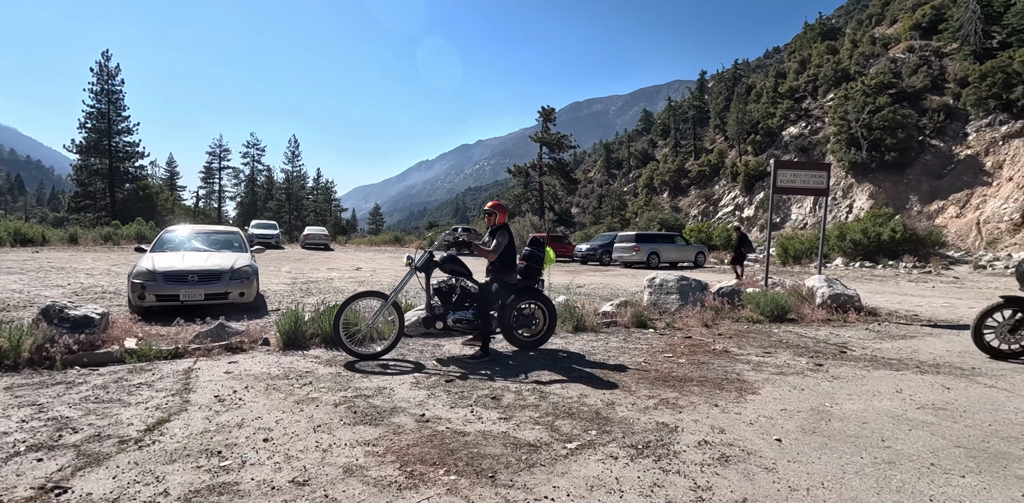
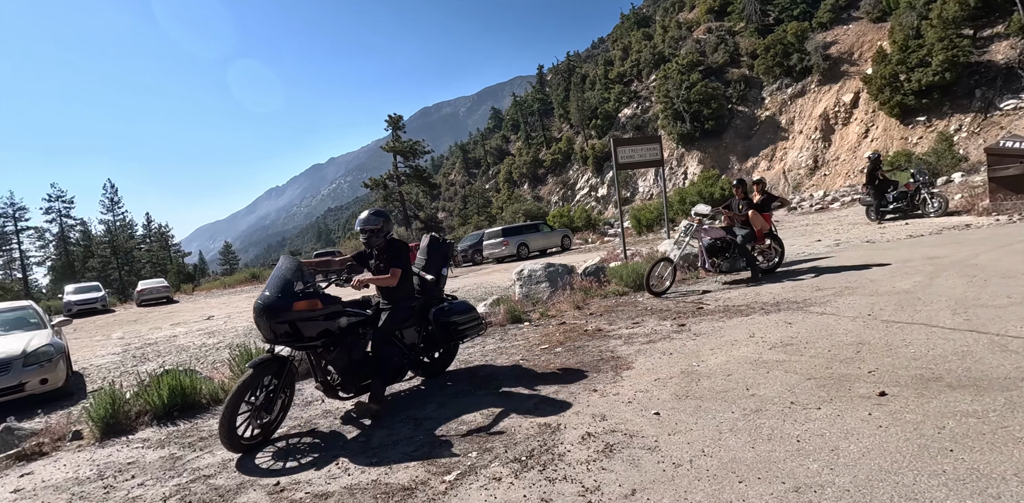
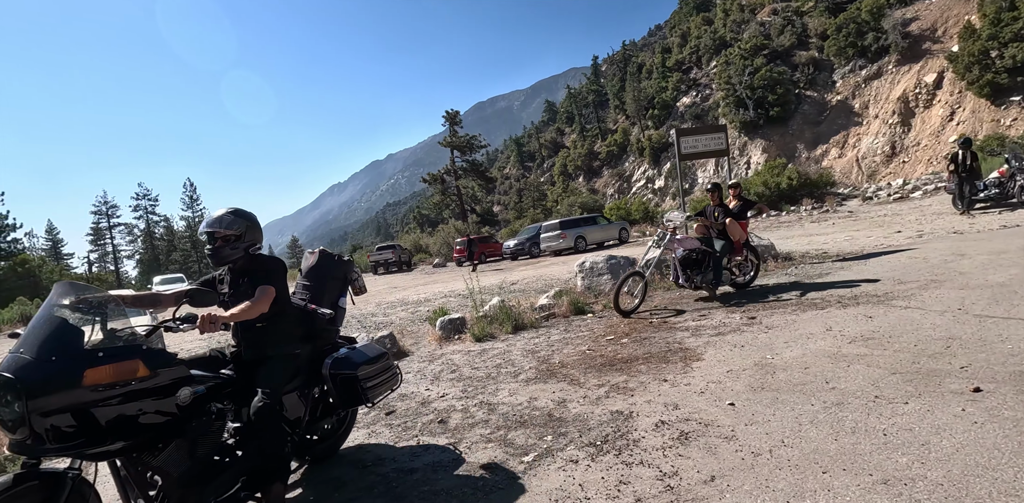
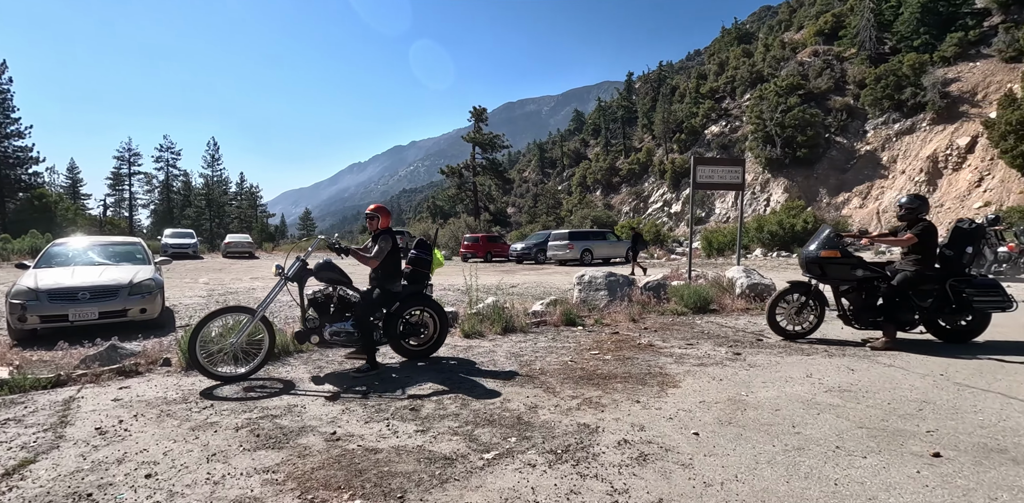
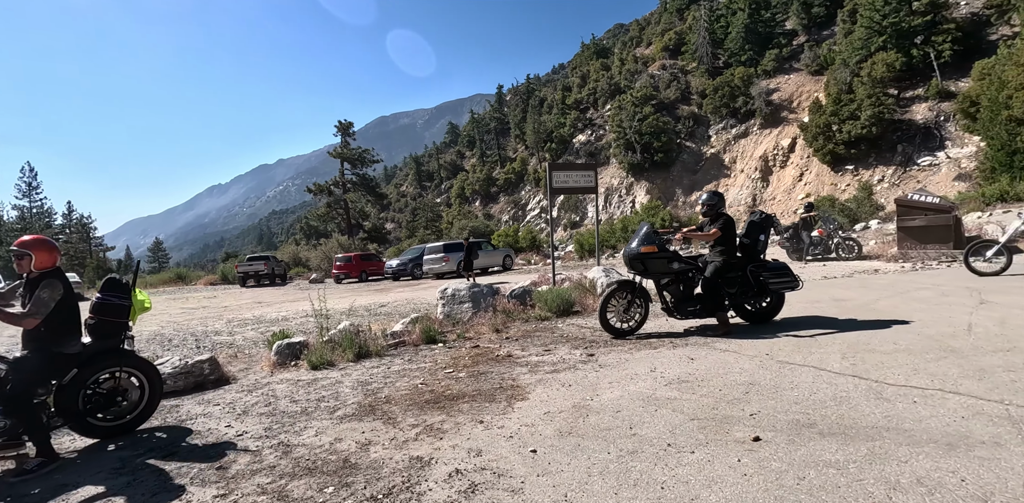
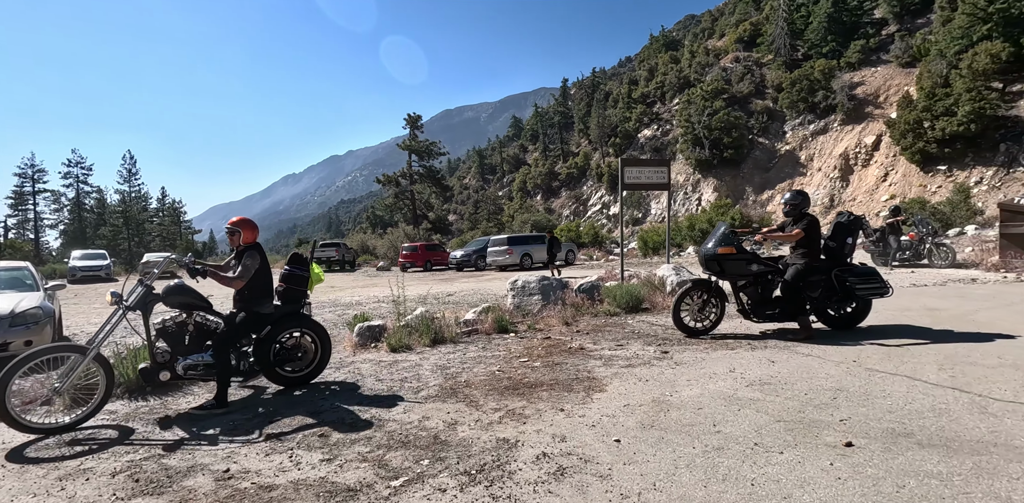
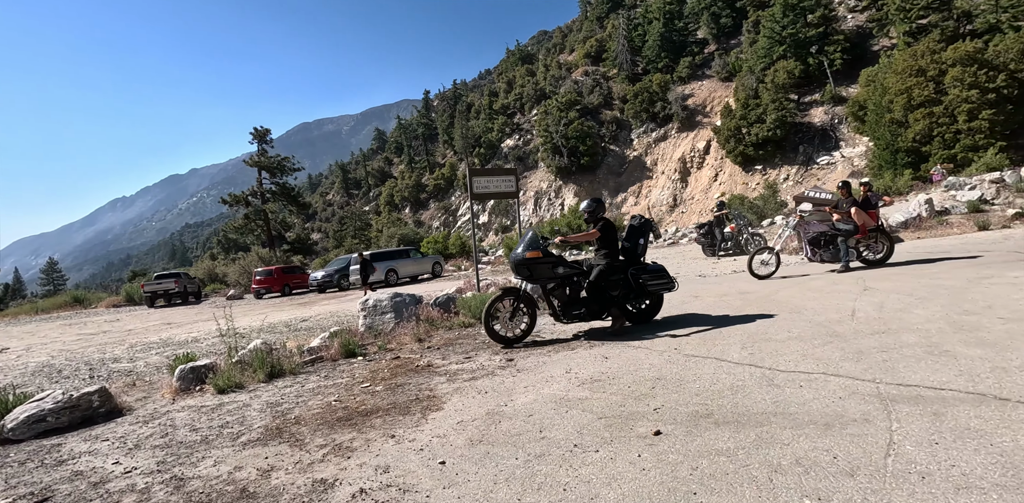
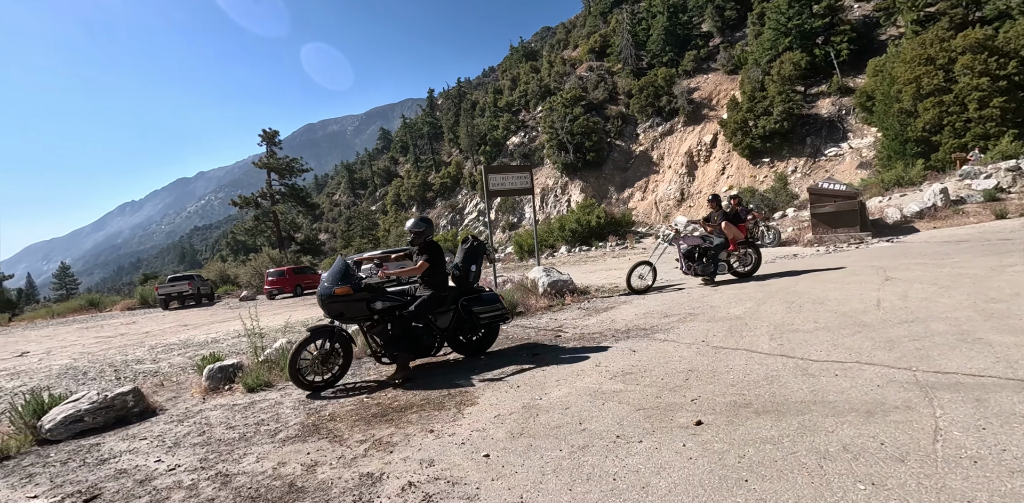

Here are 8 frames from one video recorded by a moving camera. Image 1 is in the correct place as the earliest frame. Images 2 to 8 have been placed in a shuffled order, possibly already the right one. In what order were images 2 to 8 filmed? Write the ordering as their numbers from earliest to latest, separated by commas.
4, 6, 5, 7, 8, 2, 3
